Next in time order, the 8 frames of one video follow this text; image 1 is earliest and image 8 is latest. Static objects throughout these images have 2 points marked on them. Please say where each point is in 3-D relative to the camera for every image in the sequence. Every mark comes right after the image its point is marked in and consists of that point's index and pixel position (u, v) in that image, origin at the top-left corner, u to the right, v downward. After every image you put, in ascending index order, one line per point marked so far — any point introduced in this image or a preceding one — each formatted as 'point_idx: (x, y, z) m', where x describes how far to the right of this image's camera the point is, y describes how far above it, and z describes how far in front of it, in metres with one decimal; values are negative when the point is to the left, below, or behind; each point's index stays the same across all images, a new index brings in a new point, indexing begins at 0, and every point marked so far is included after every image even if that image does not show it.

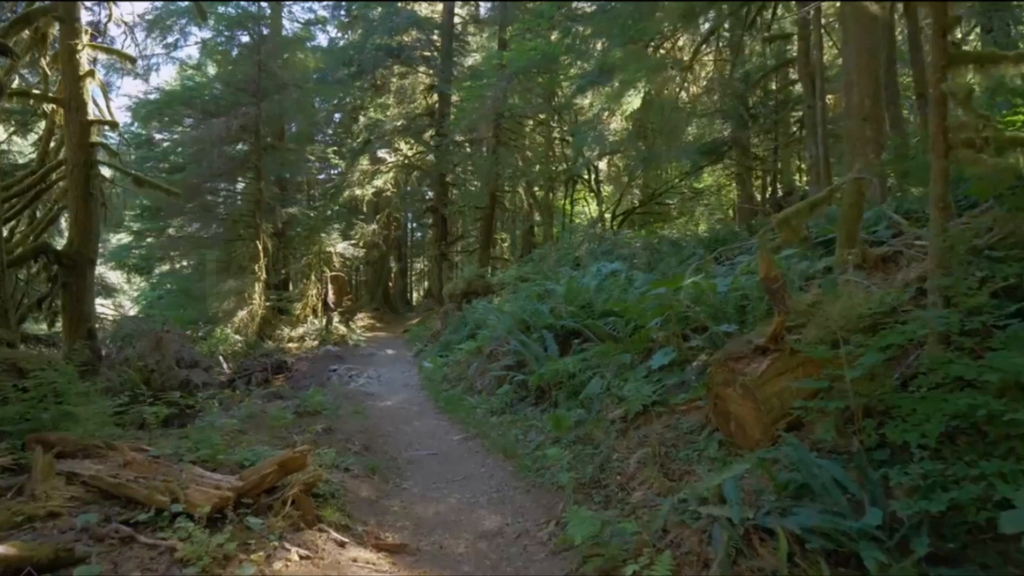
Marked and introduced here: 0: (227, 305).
0: (-7.6, -0.4, +15.0) m
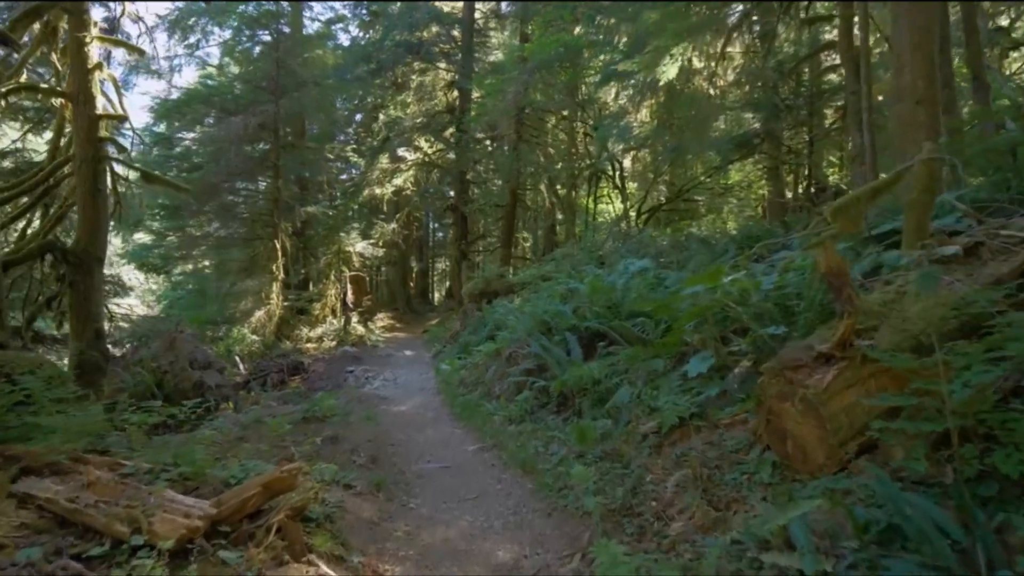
0: (-7.0, -0.4, +14.8) m
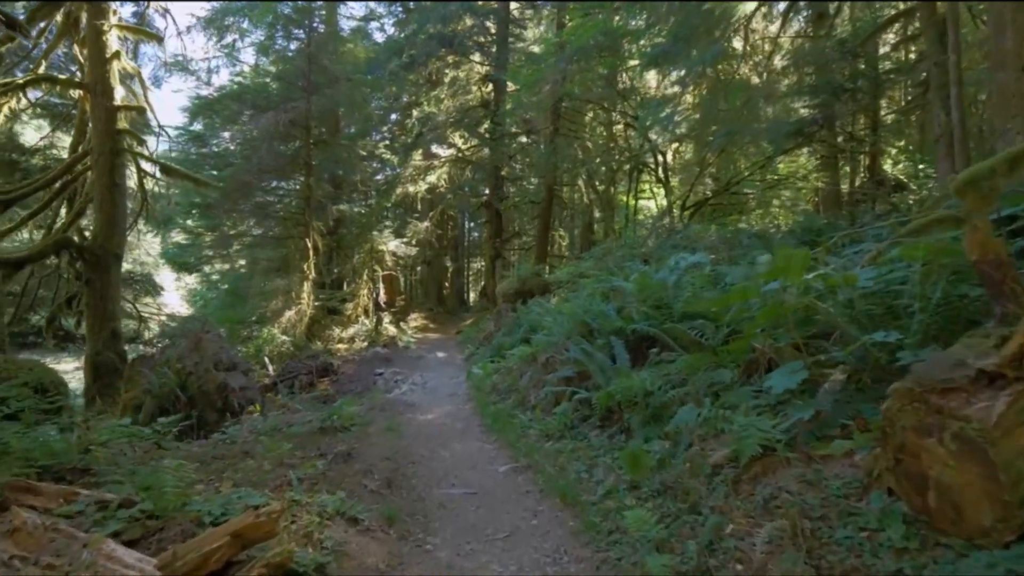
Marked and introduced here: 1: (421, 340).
0: (-6.1, -0.4, +14.6) m
1: (-2.7, -1.5, +16.5) m
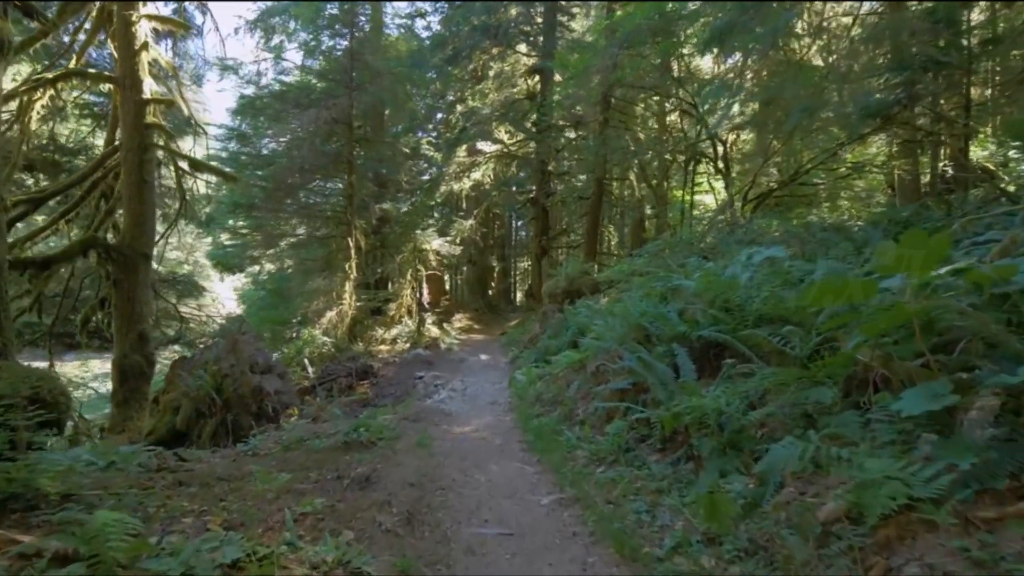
0: (-4.9, -0.4, +14.4) m
1: (-1.3, -1.5, +16.0) m
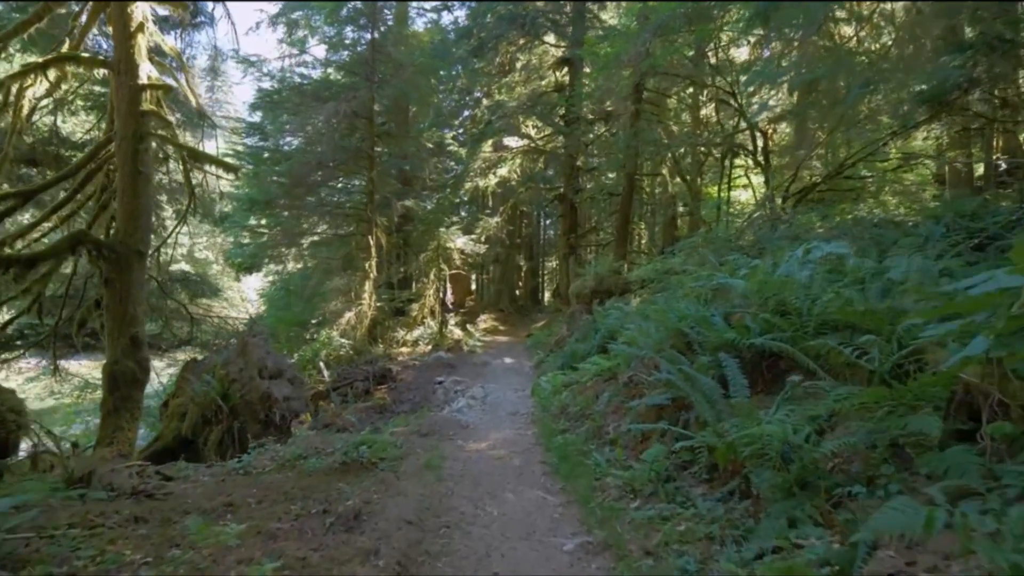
0: (-4.3, -0.4, +13.9) m
1: (-0.7, -1.5, +15.4) m
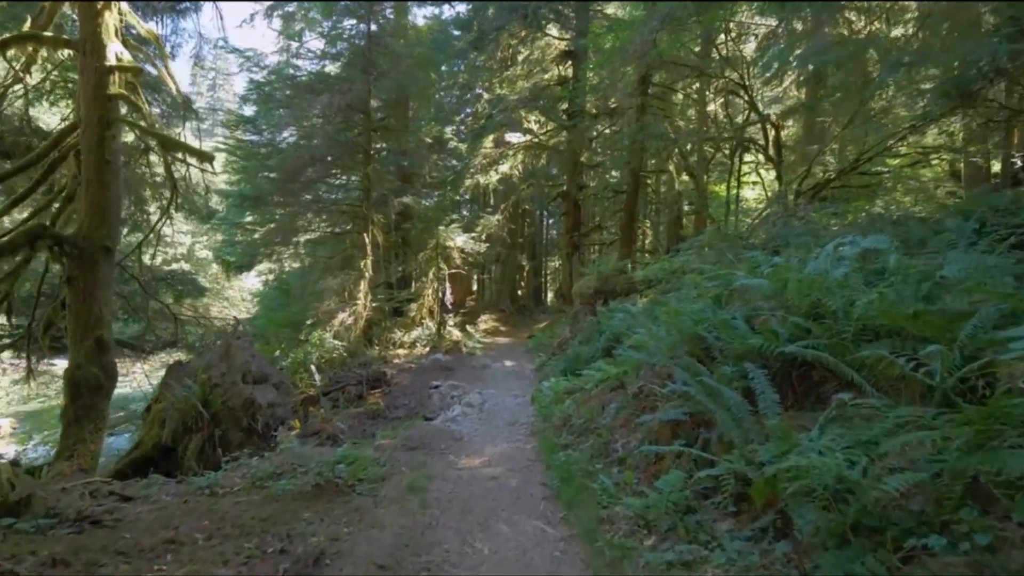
0: (-4.3, -0.4, +13.4) m
1: (-0.6, -1.5, +14.9) m
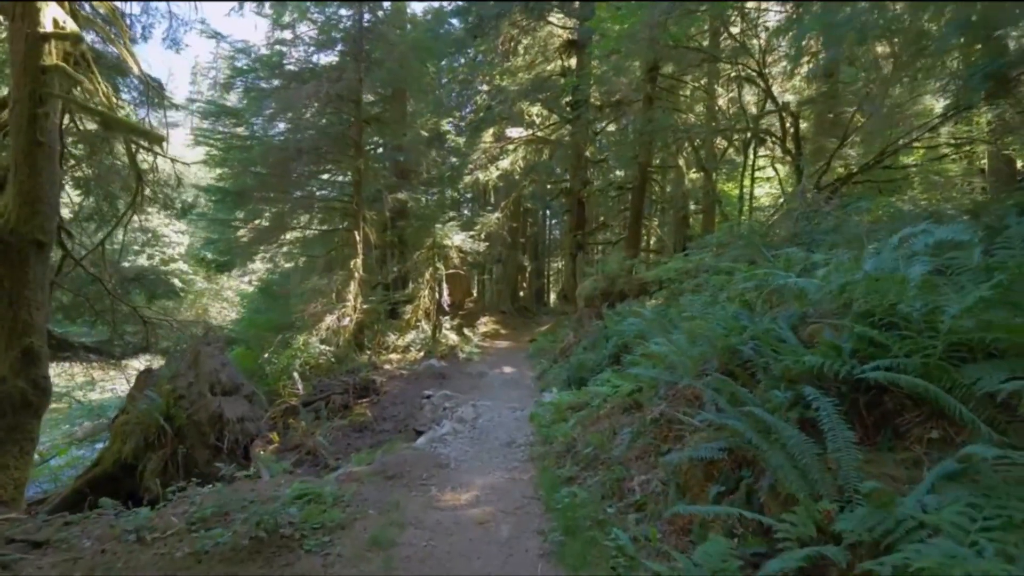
0: (-4.3, -0.4, +12.6) m
1: (-0.6, -1.5, +14.0) m
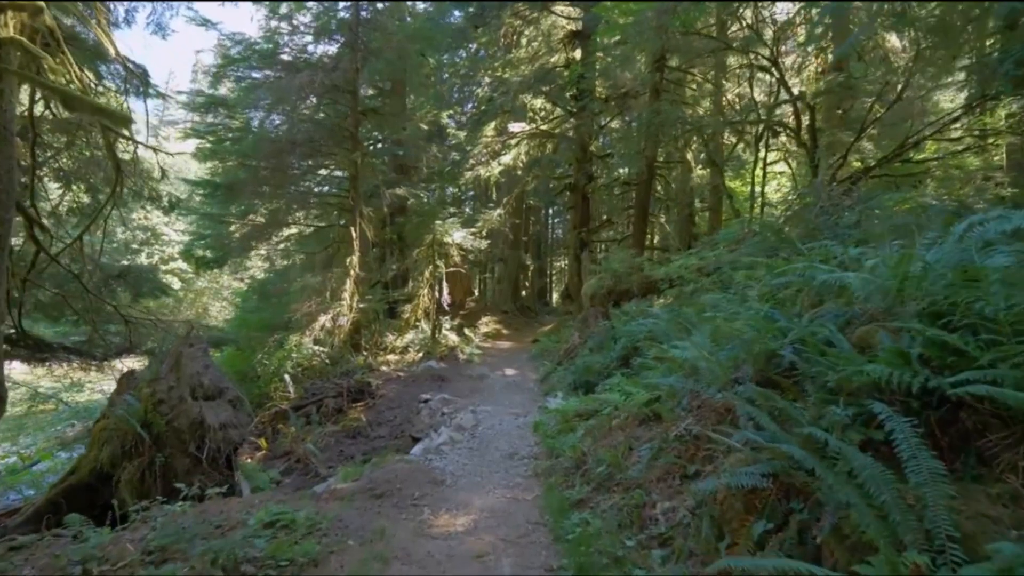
0: (-4.2, -0.4, +12.1) m
1: (-0.6, -1.5, +13.5) m
